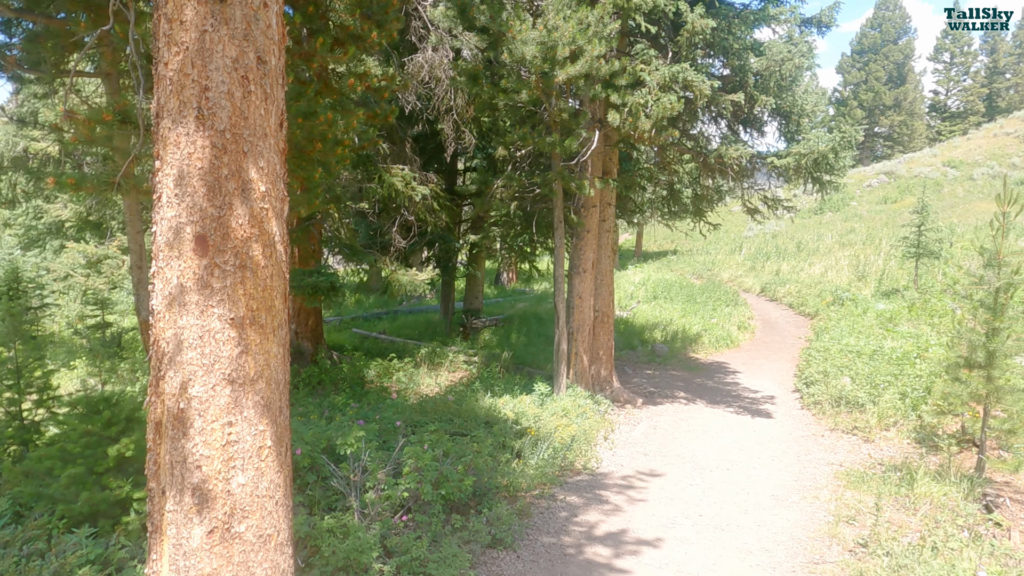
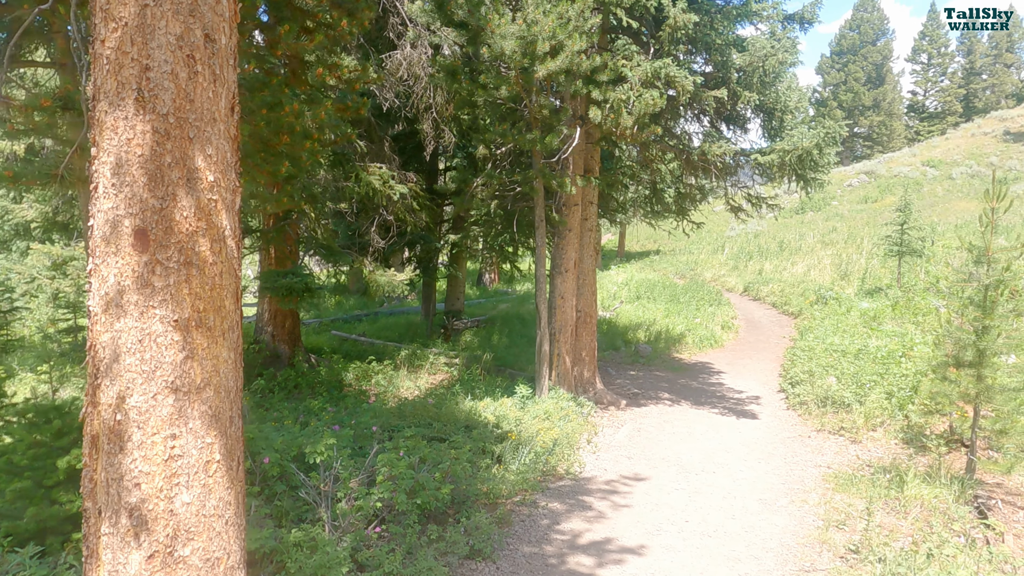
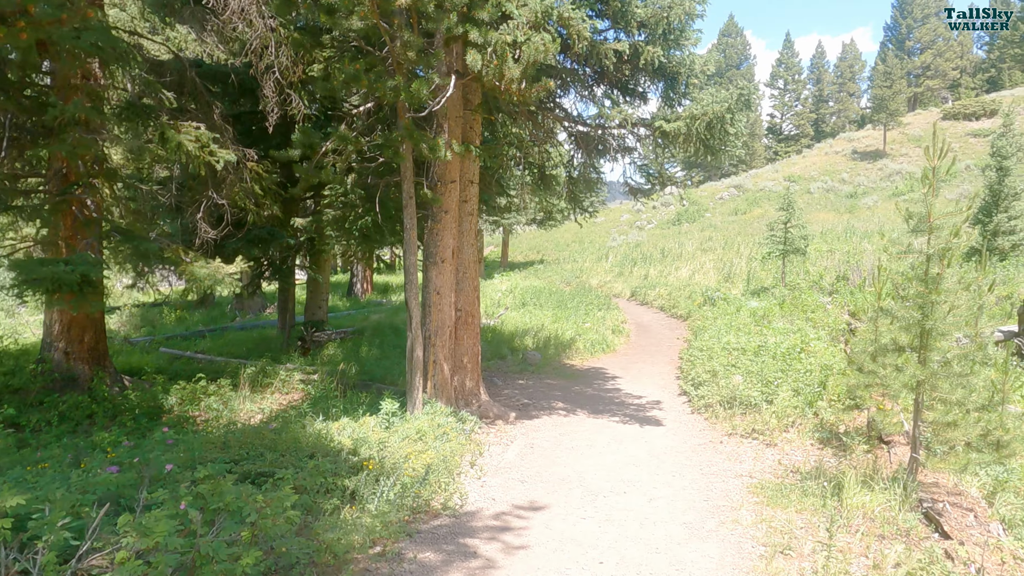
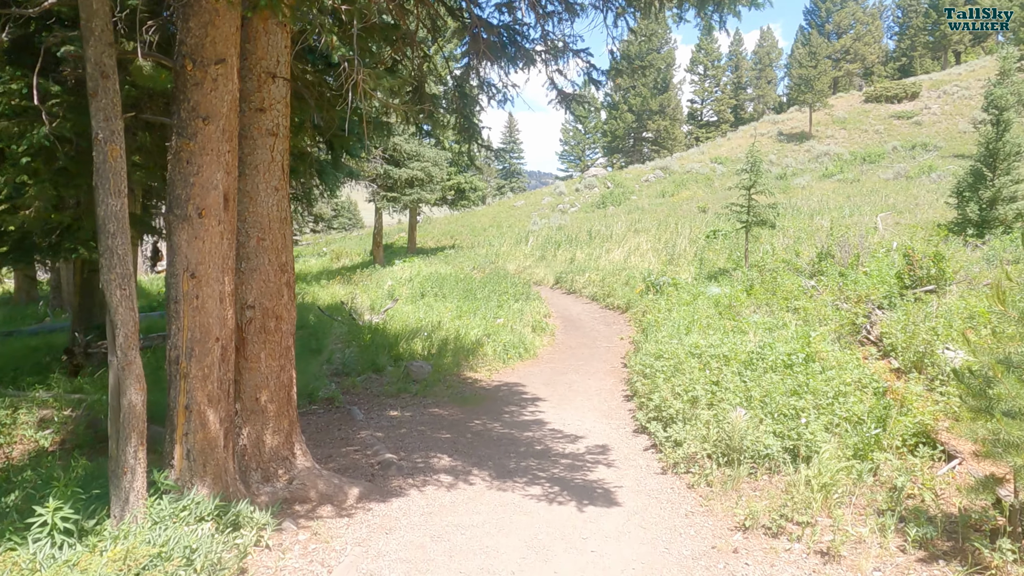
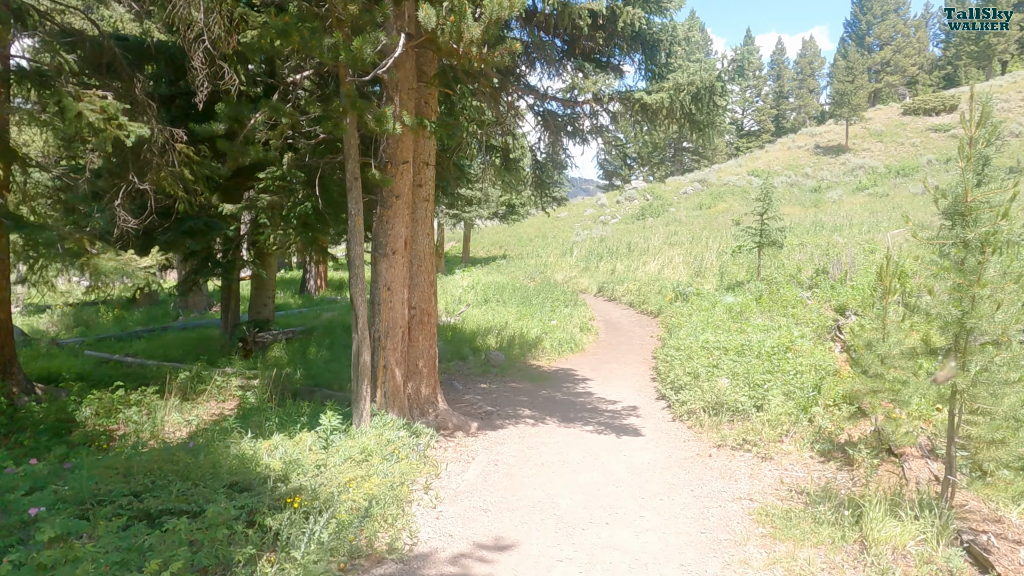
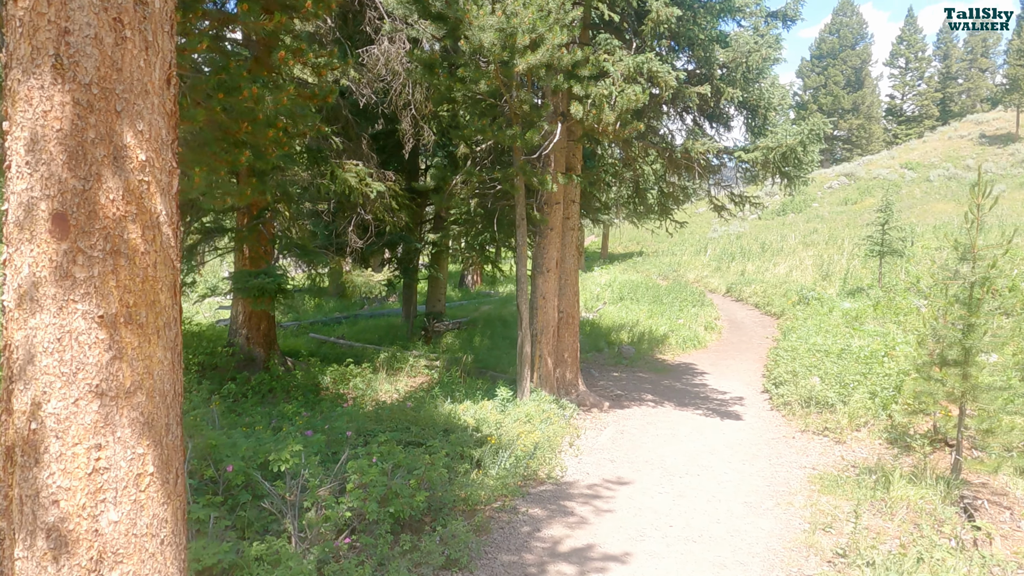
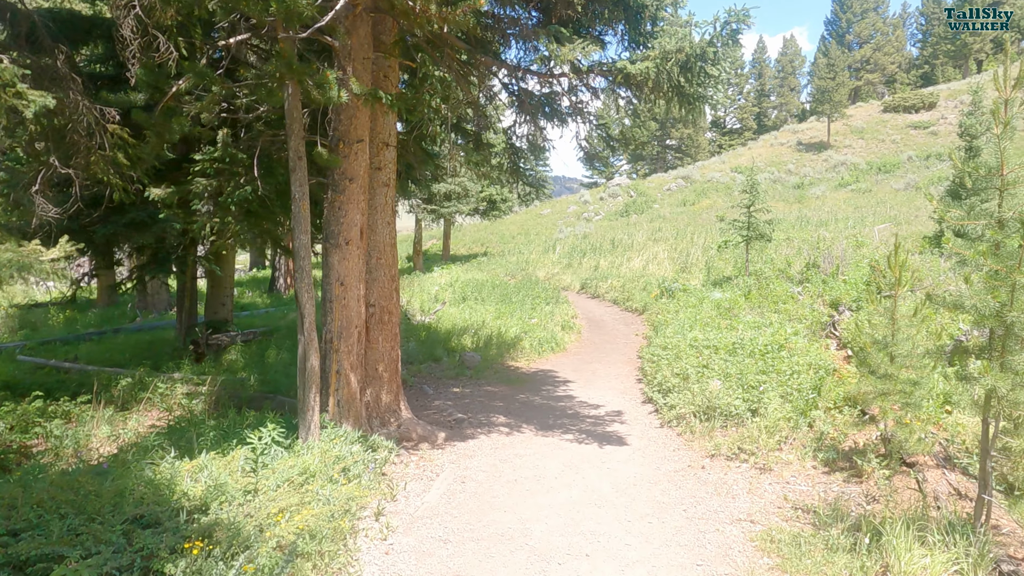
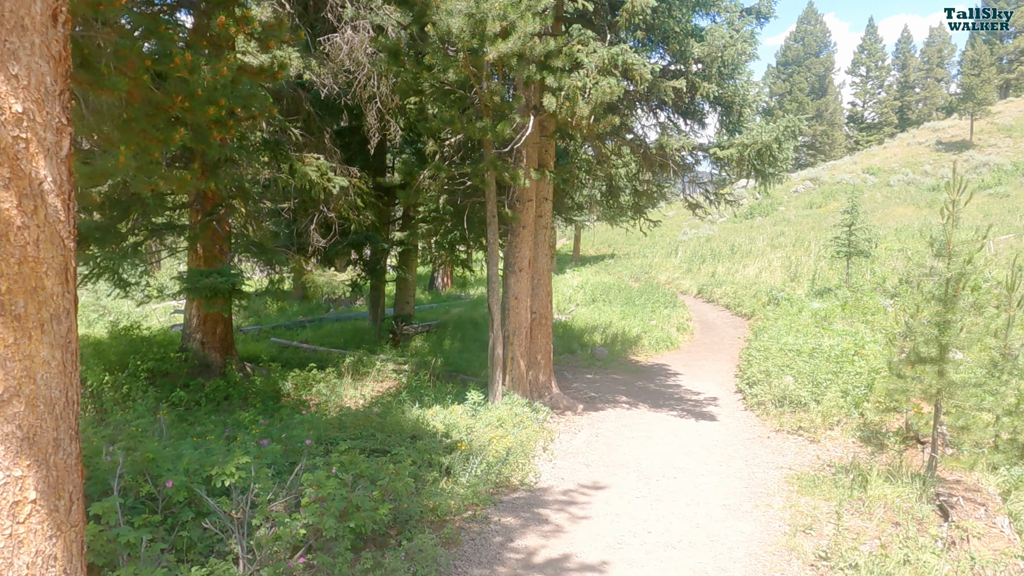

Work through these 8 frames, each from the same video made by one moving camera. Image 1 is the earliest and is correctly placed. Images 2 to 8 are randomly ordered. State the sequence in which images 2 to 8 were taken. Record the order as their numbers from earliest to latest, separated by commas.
2, 6, 8, 3, 5, 7, 4
